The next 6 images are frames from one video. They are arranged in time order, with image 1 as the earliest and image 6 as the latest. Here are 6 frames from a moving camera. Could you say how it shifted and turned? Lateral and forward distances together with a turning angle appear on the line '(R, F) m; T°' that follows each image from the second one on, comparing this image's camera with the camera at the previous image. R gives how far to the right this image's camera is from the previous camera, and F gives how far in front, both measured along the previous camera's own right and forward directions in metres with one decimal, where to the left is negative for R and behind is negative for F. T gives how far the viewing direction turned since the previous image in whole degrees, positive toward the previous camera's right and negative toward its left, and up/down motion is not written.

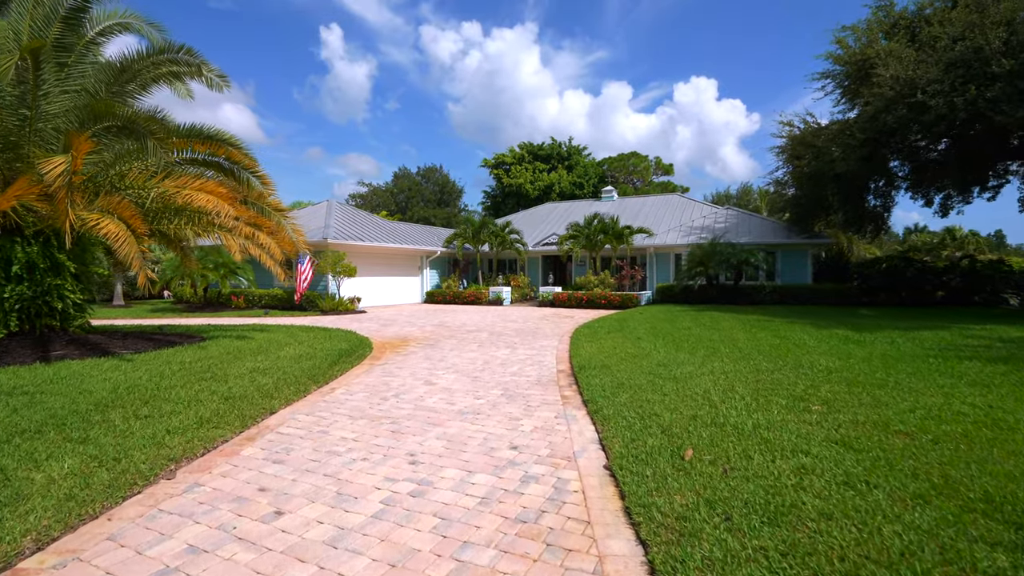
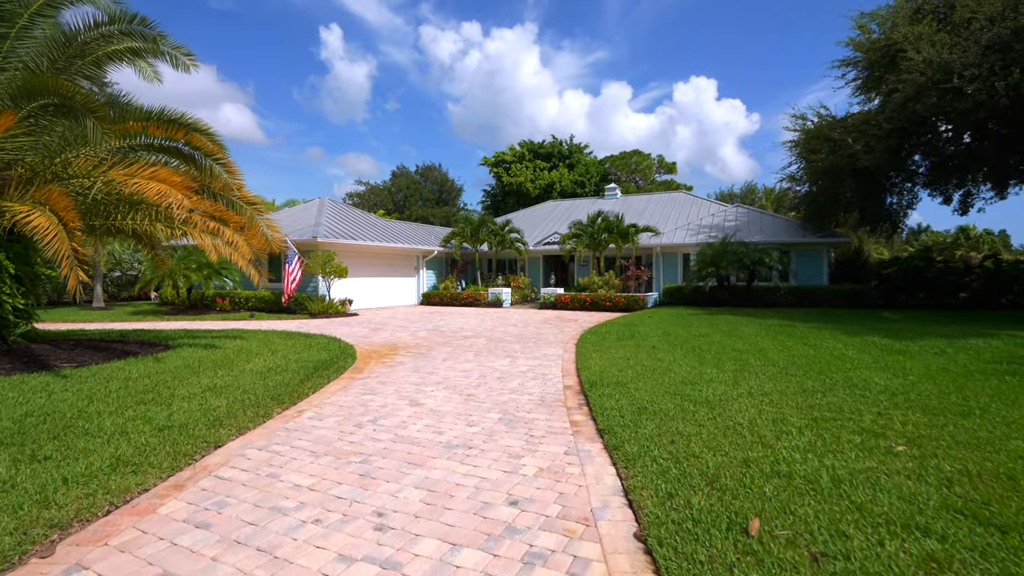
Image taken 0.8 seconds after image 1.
(0.0, +1.1) m; 0°
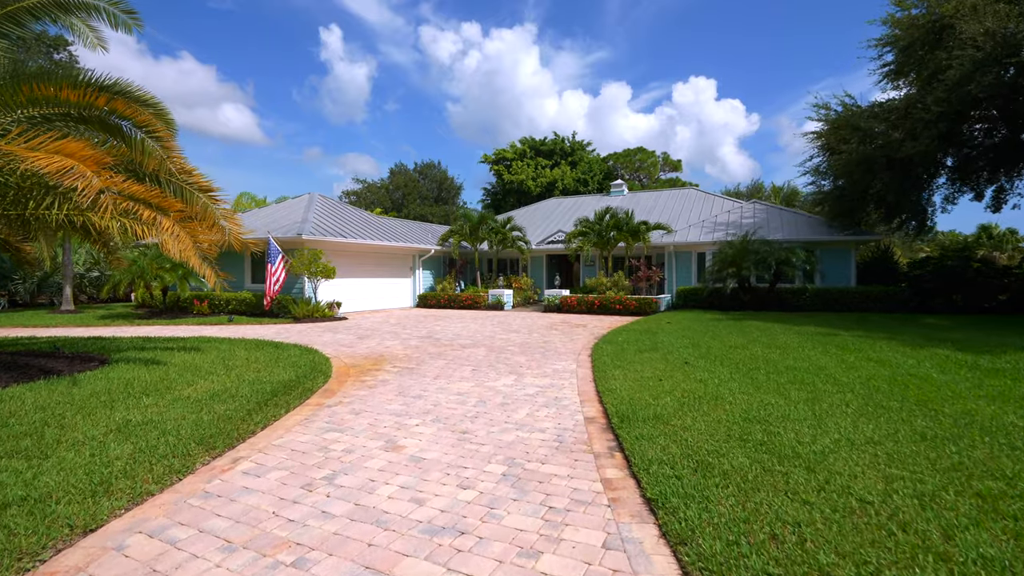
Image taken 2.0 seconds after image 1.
(-0.1, +1.6) m; 0°
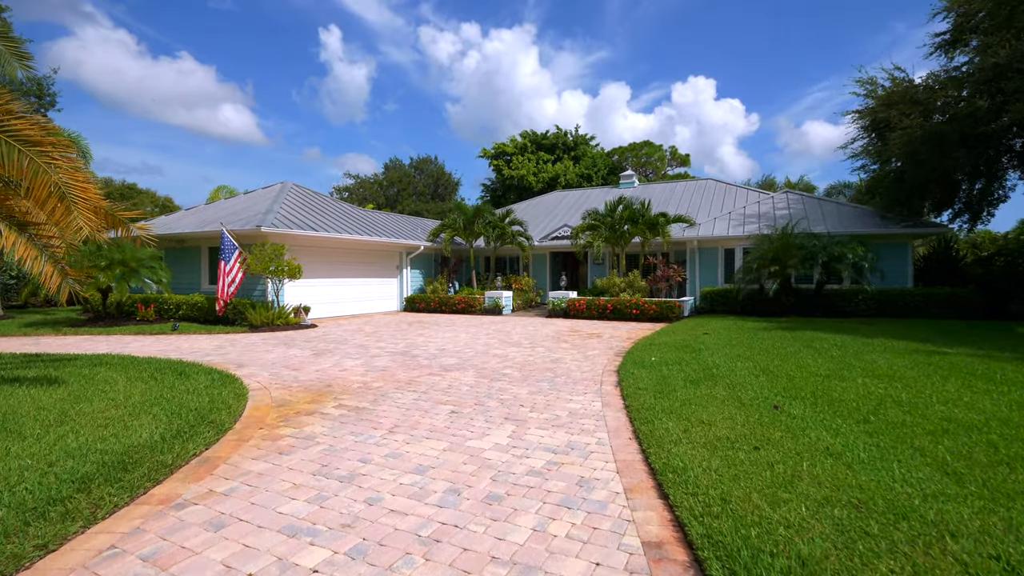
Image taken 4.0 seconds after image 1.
(0.0, +2.8) m; 0°
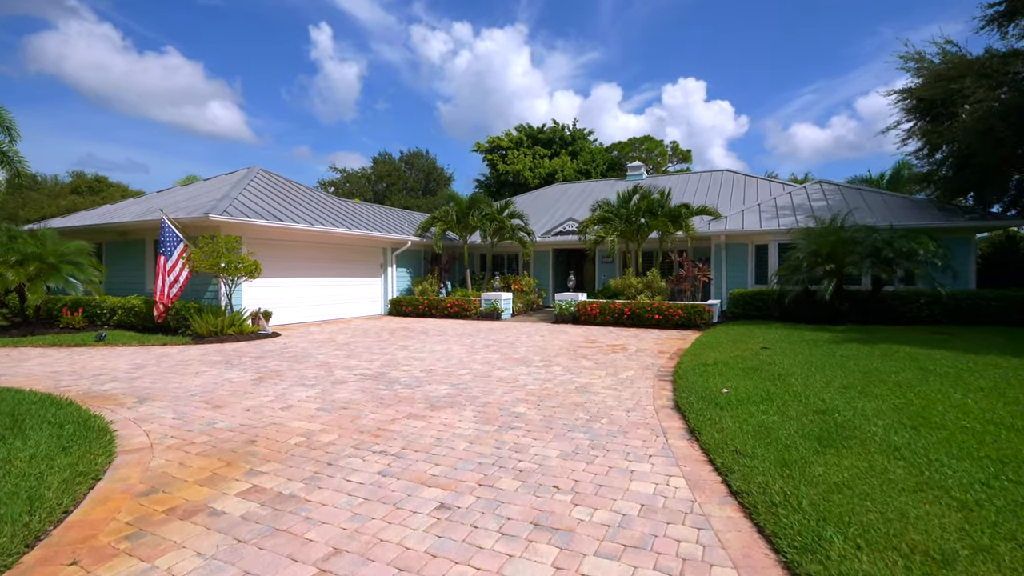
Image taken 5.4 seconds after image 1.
(-0.3, +2.5) m; +1°
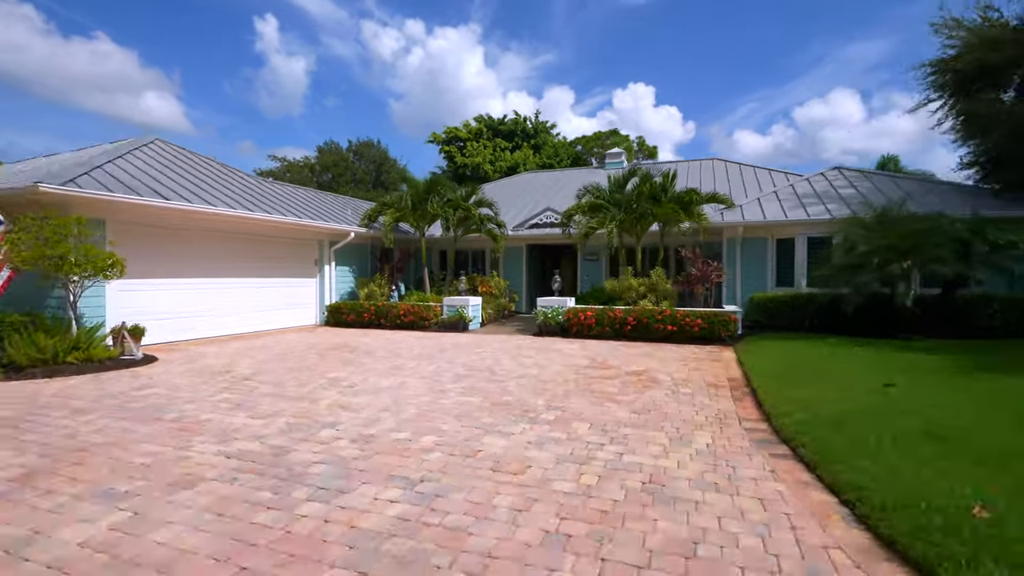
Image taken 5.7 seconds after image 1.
(-0.4, +3.4) m; +5°
